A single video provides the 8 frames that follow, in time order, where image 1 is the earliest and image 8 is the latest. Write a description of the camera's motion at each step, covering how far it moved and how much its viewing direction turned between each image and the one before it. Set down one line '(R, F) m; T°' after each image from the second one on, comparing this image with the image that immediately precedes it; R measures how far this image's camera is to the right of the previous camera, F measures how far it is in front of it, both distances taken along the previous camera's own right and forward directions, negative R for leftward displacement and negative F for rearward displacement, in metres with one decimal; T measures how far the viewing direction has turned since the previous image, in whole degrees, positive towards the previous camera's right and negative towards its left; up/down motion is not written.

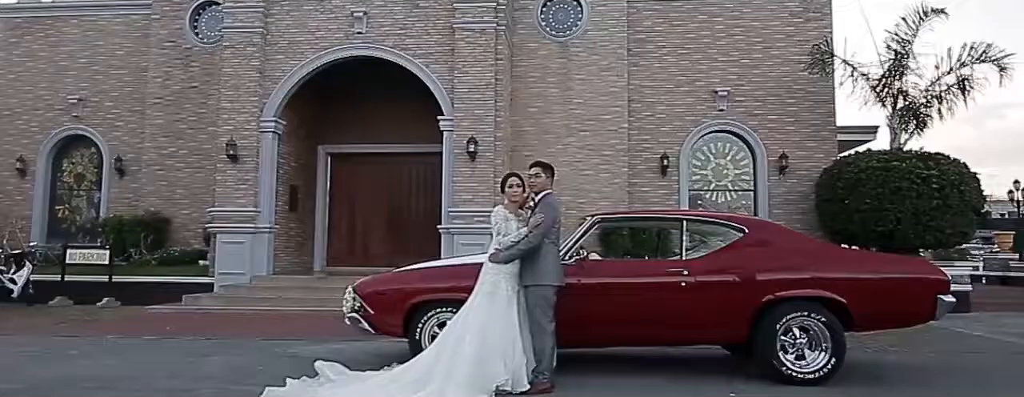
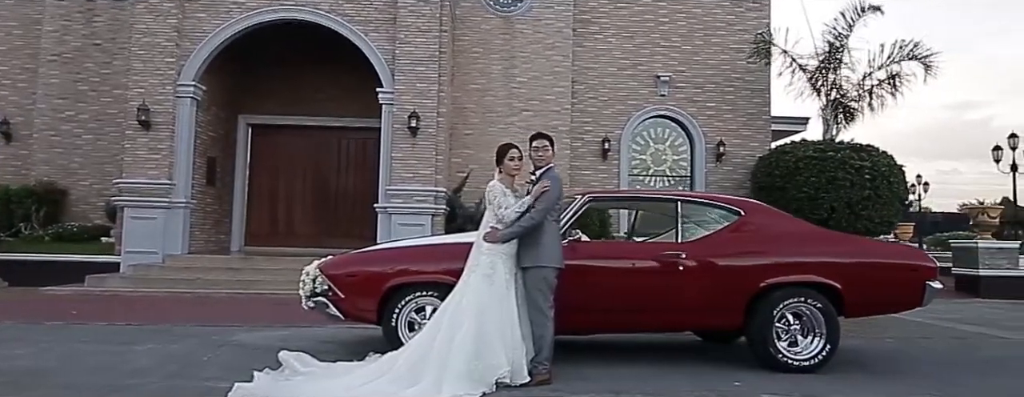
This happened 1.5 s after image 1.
(-0.7, +0.6) m; +8°
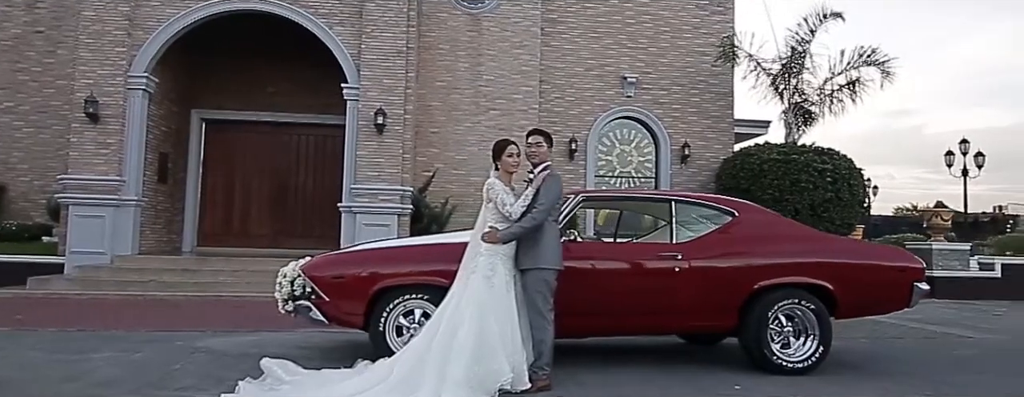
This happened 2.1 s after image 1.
(-0.4, +0.2) m; +4°
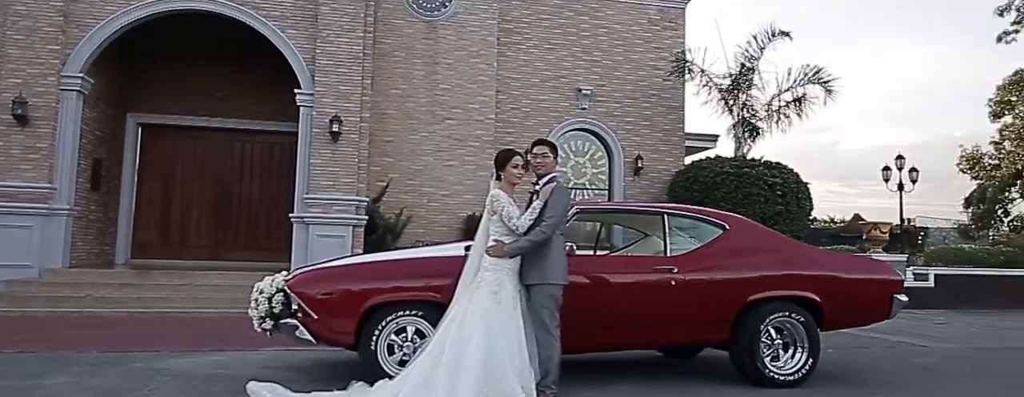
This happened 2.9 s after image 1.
(-0.5, +0.2) m; +6°
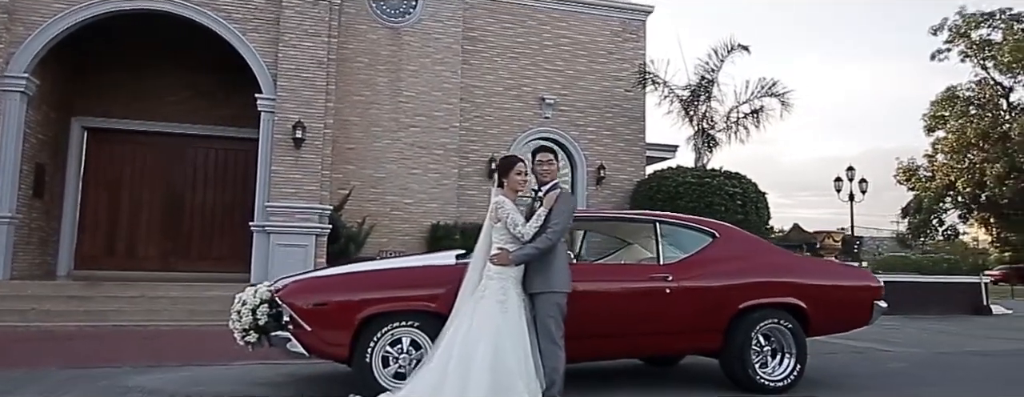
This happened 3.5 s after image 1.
(-0.4, +0.1) m; +4°
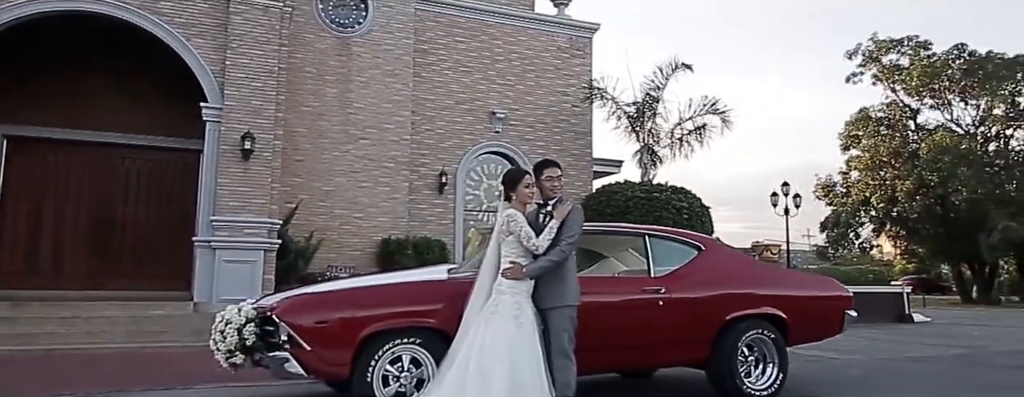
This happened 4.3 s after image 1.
(-0.6, +0.1) m; +6°
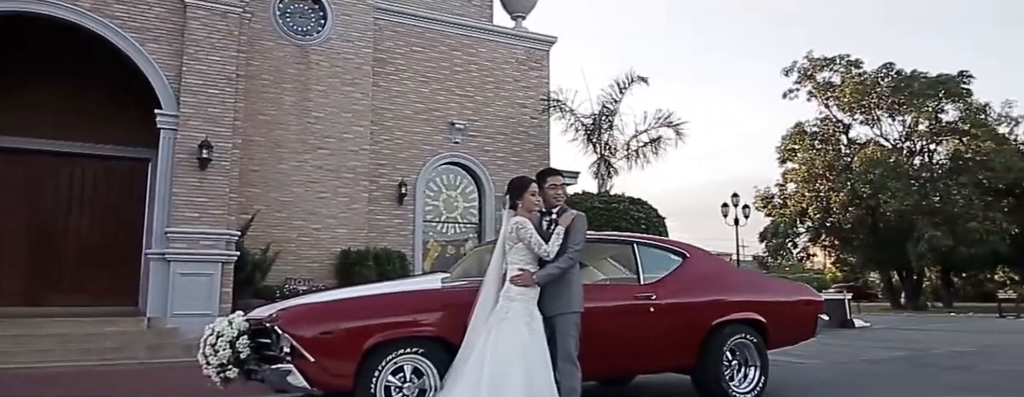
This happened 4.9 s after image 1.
(-0.5, 0.0) m; +5°
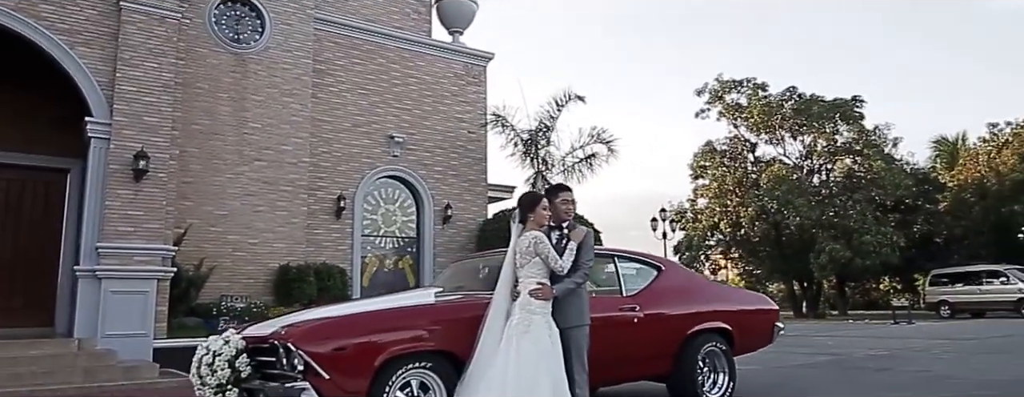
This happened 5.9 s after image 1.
(-0.7, -0.1) m; +8°
